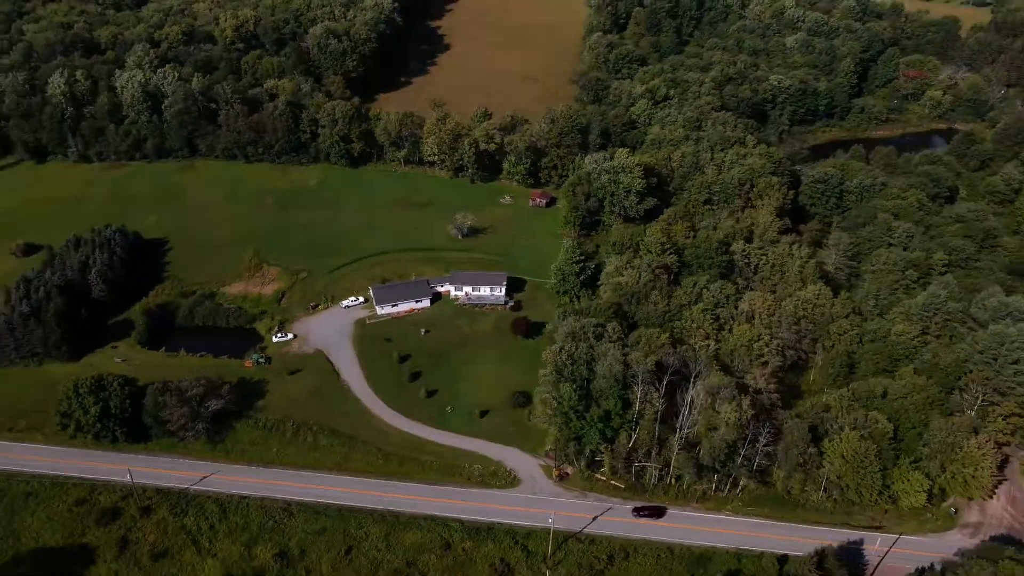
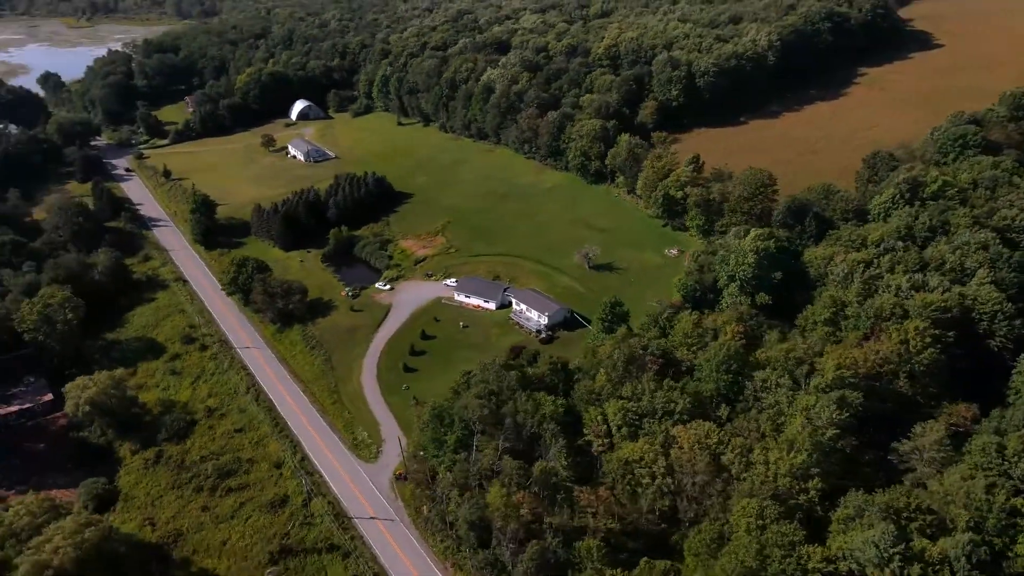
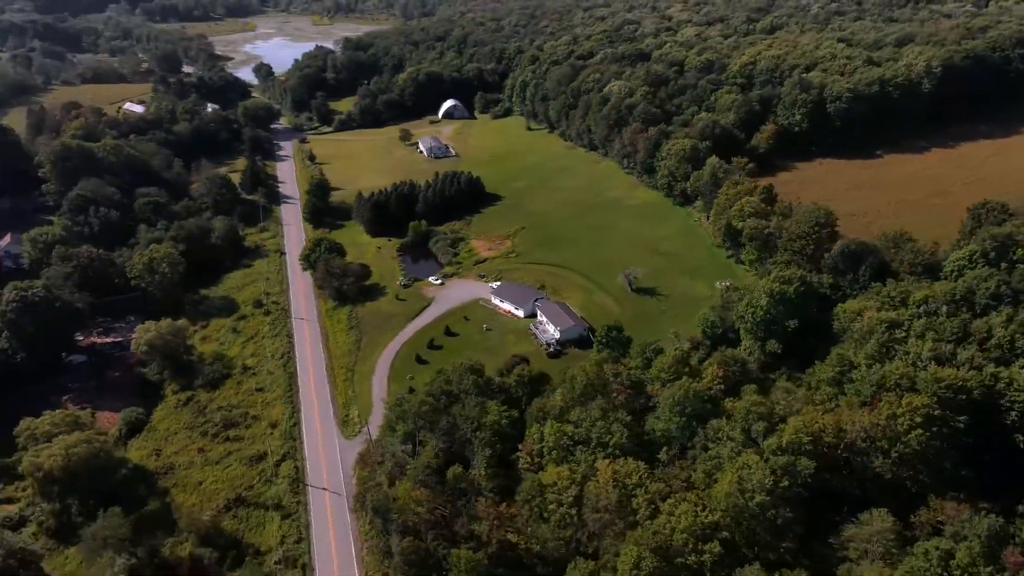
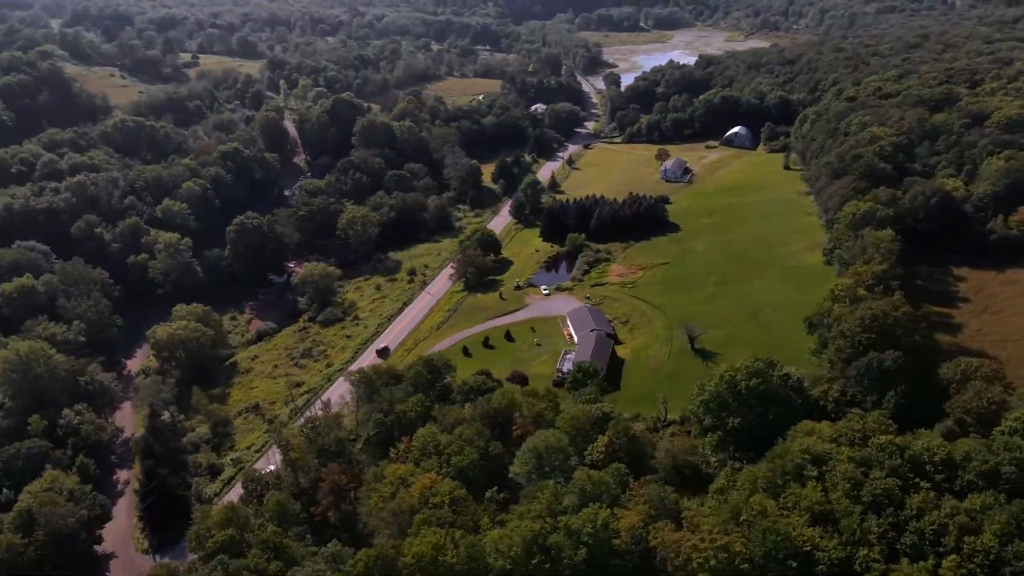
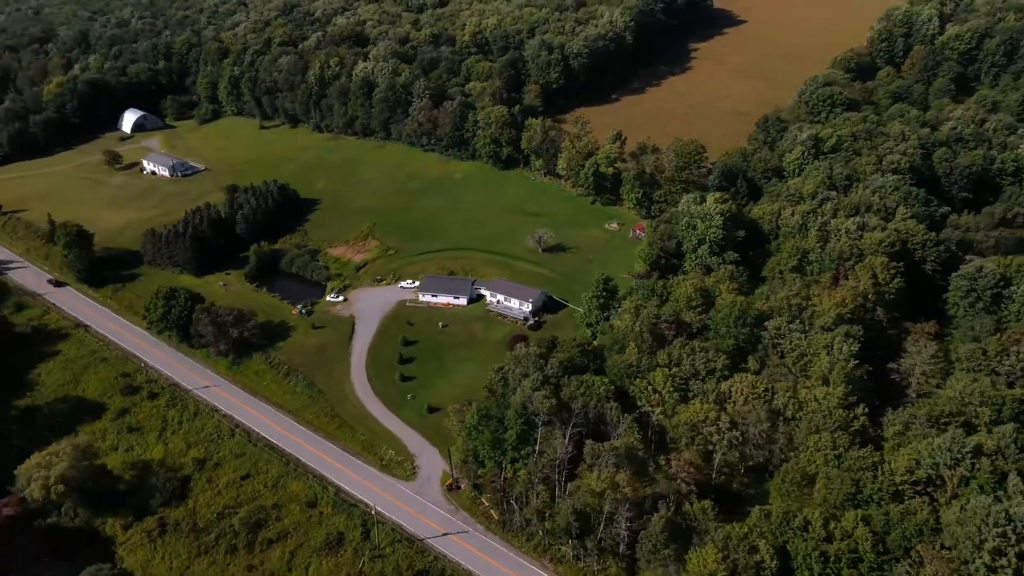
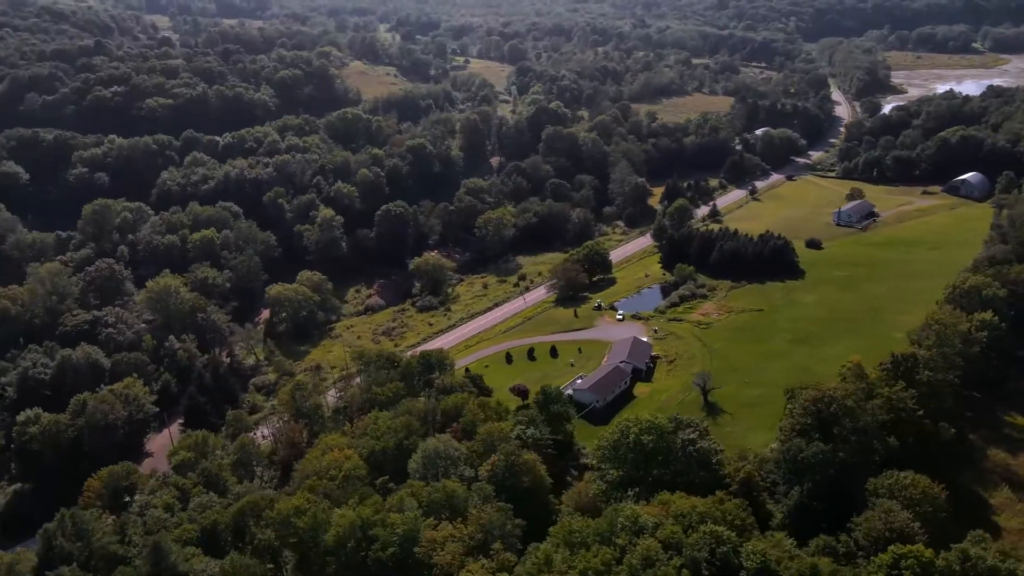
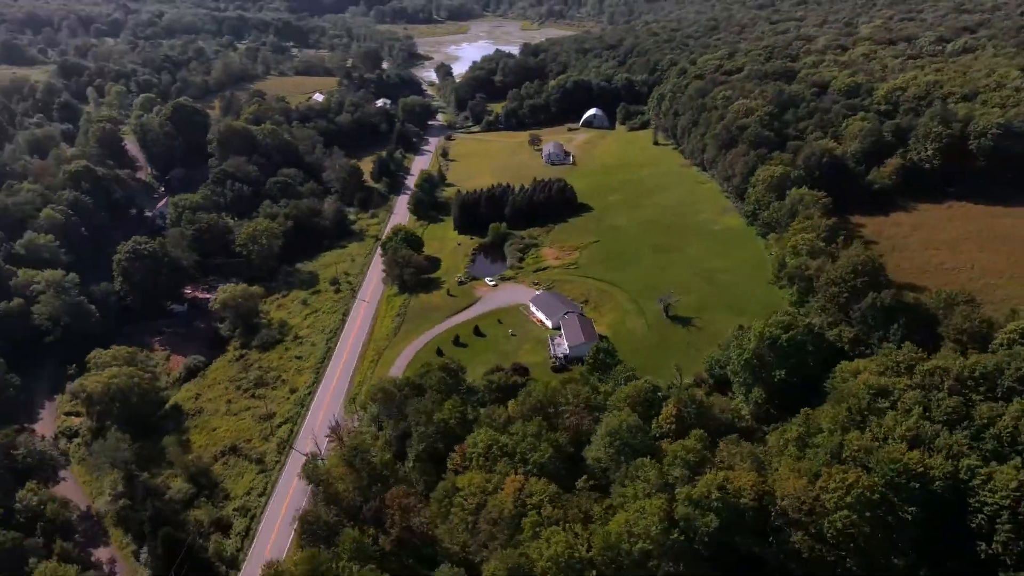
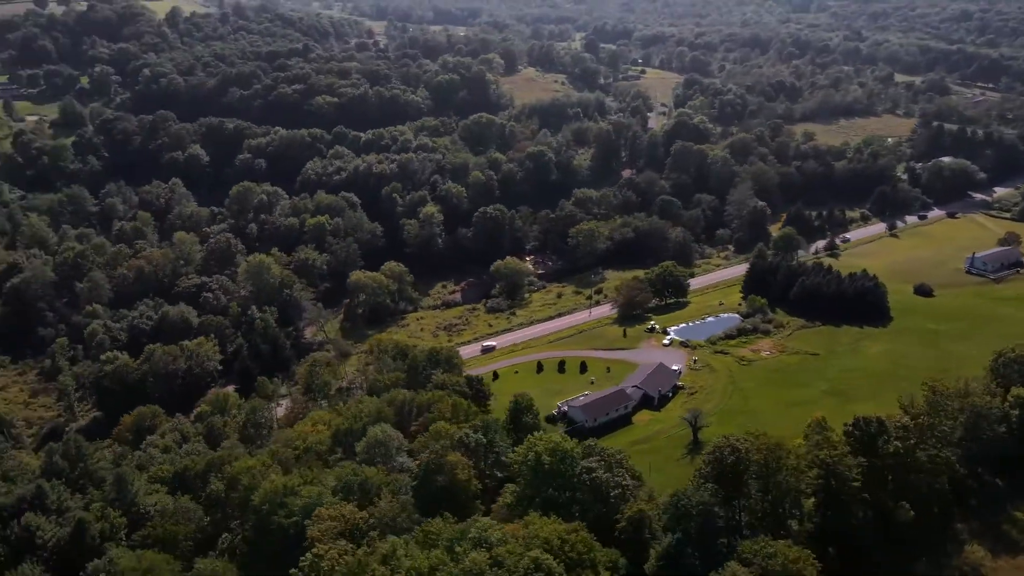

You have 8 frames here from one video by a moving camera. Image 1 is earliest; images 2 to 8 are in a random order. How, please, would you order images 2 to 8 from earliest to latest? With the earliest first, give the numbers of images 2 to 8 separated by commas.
5, 2, 3, 7, 4, 6, 8
